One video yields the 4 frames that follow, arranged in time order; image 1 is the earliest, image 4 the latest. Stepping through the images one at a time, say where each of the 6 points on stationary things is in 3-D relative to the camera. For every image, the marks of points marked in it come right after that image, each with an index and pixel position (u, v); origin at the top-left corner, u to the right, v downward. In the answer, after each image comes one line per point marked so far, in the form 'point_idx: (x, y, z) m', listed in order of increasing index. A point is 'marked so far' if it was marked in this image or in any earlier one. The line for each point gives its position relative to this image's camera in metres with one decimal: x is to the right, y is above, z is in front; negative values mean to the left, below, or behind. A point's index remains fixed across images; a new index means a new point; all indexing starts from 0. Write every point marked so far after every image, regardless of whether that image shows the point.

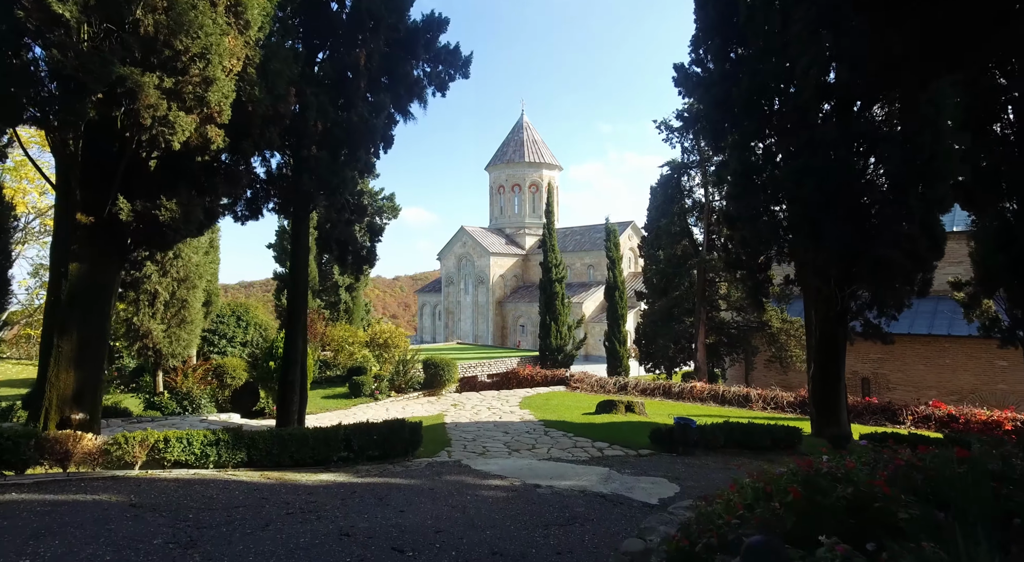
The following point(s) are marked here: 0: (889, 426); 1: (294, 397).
0: (+8.9, -3.4, +15.7) m
1: (-3.2, -1.7, +9.9) m
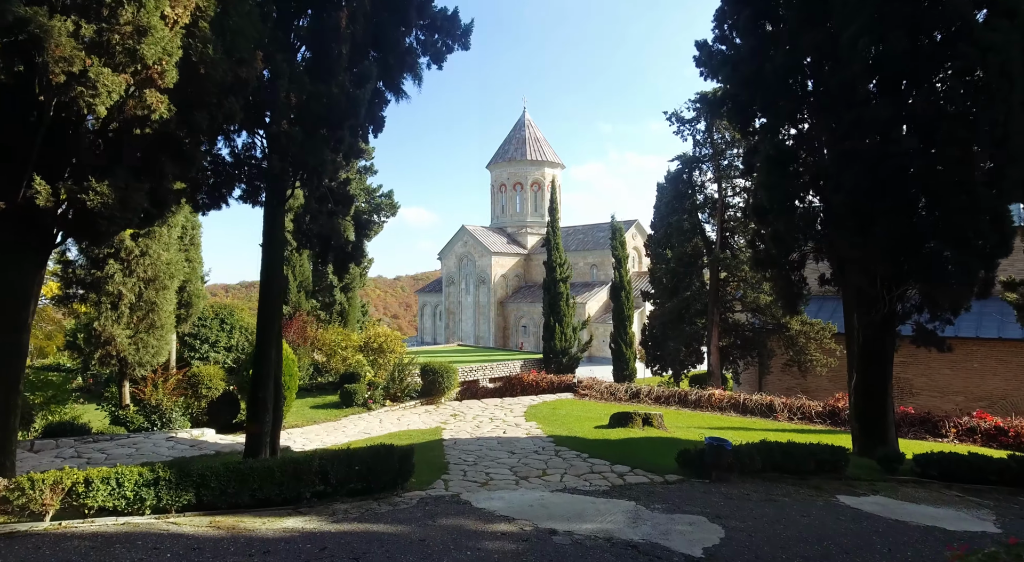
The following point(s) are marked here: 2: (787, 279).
0: (+9.0, -3.4, +14.4) m
1: (-3.1, -1.7, +8.5) m
2: (+5.2, 0.0, +12.5) m
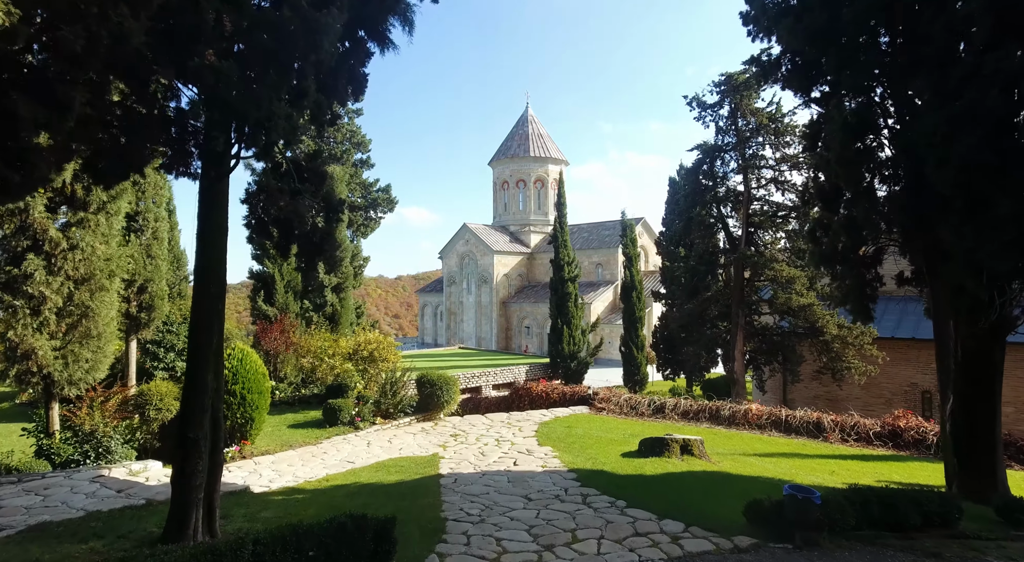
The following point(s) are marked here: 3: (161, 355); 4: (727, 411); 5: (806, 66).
0: (+9.2, -3.4, +12.1) m
1: (-3.0, -1.7, +6.3) m
2: (+5.3, +0.1, +10.3) m
3: (-8.3, -1.7, +15.7) m
4: (+5.1, -3.1, +15.8) m
5: (+4.5, +3.3, +10.2) m
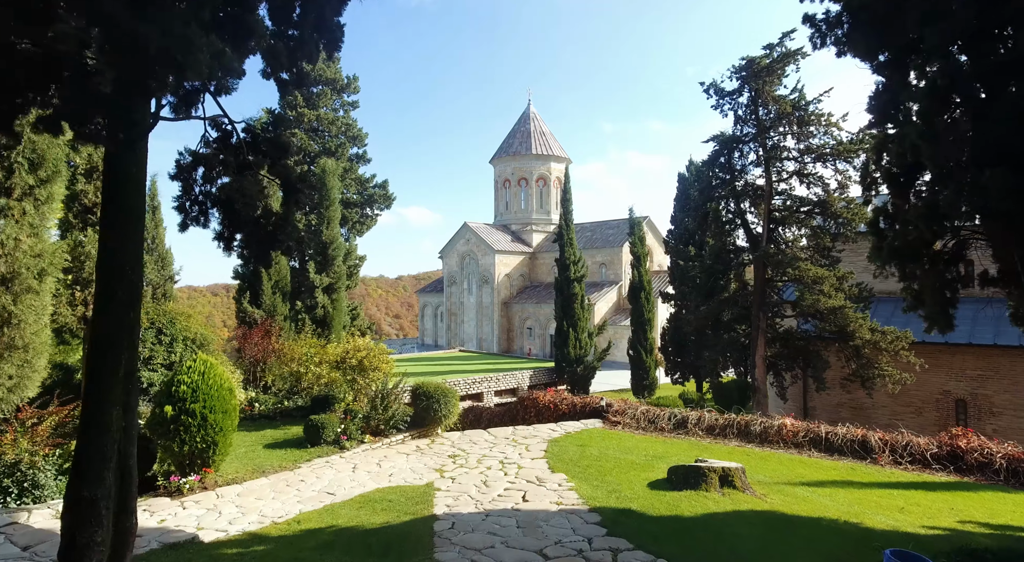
0: (+9.3, -3.4, +10.4) m
1: (-2.8, -1.7, +4.7) m
2: (+5.5, +0.1, +8.6) m
3: (-8.2, -1.7, +14.1) m
4: (+5.2, -3.1, +14.1) m
5: (+4.6, +3.3, +8.5) m
